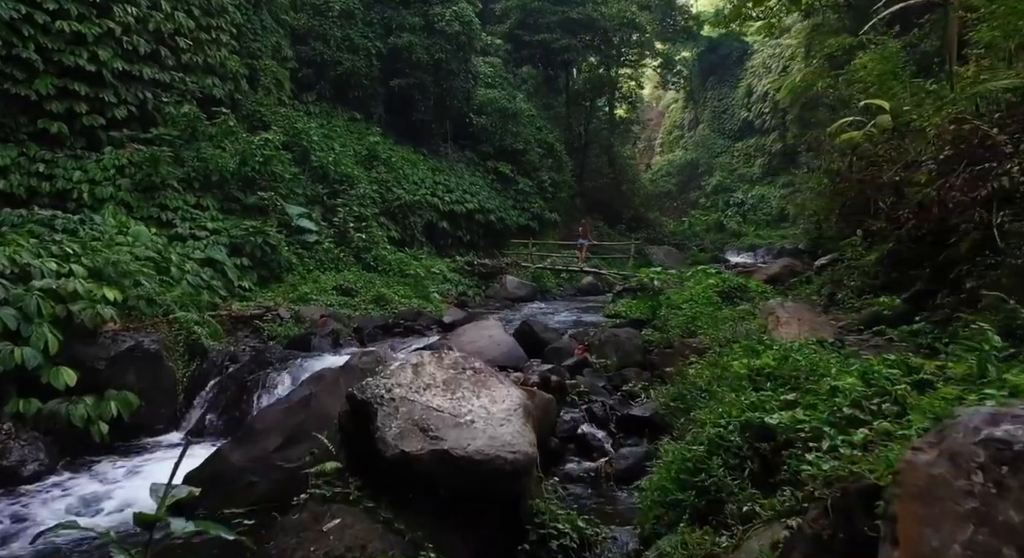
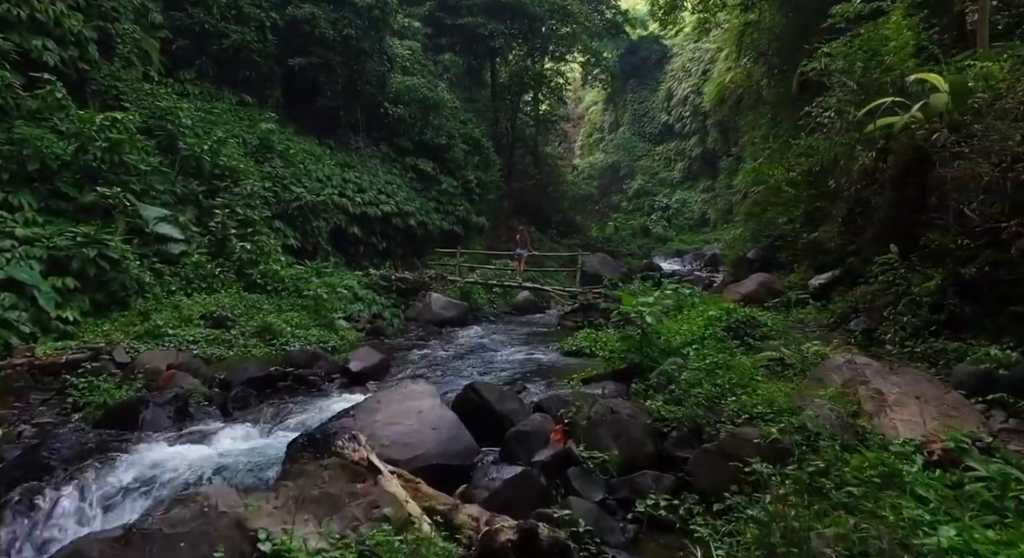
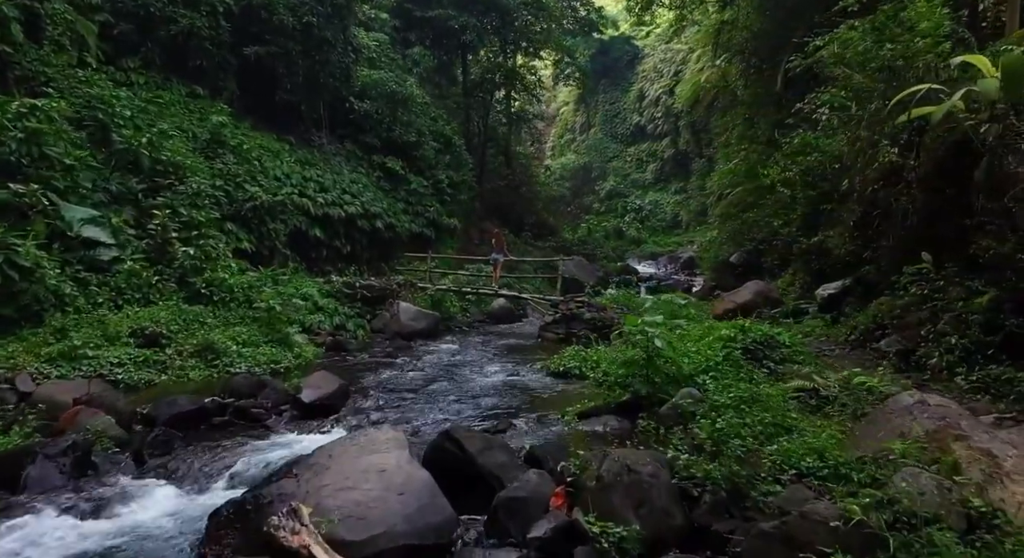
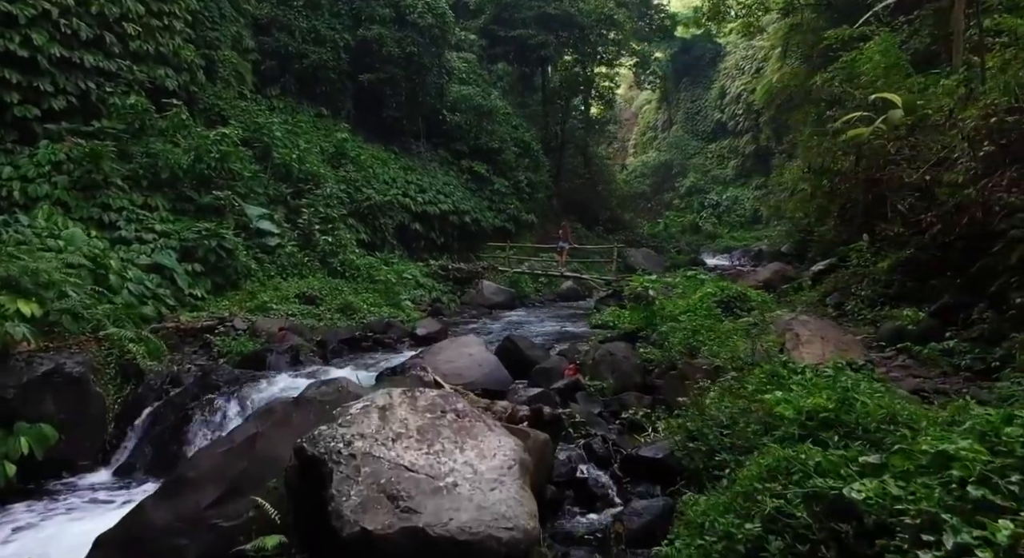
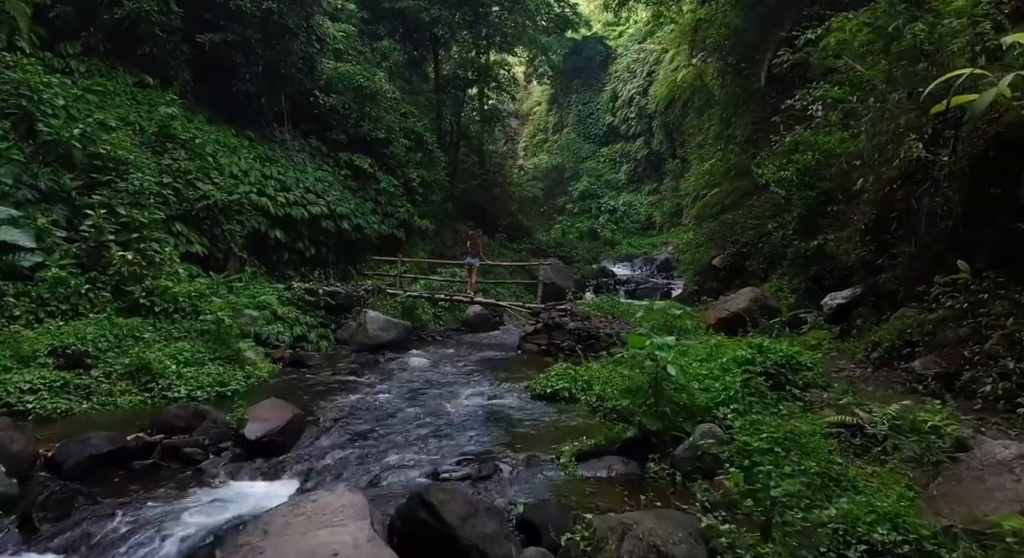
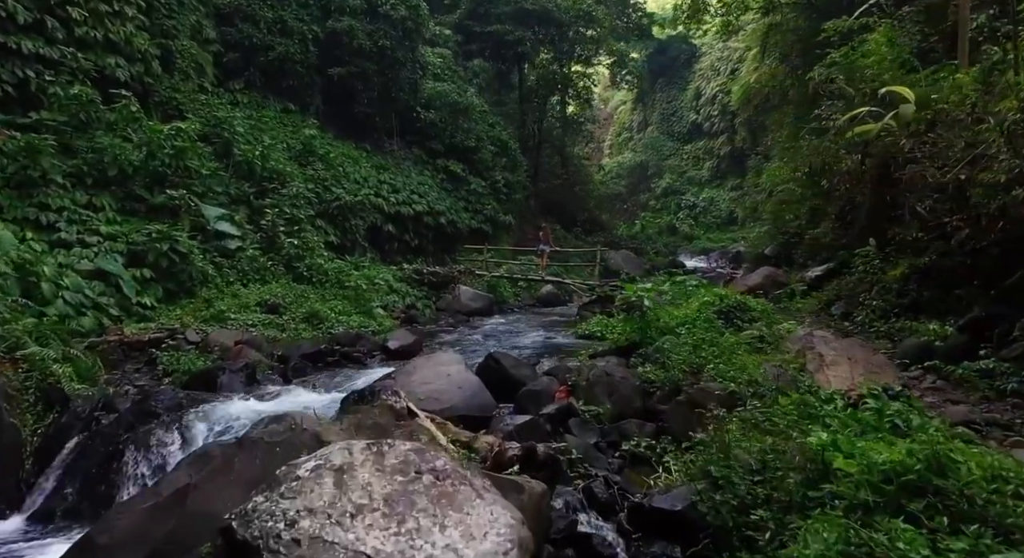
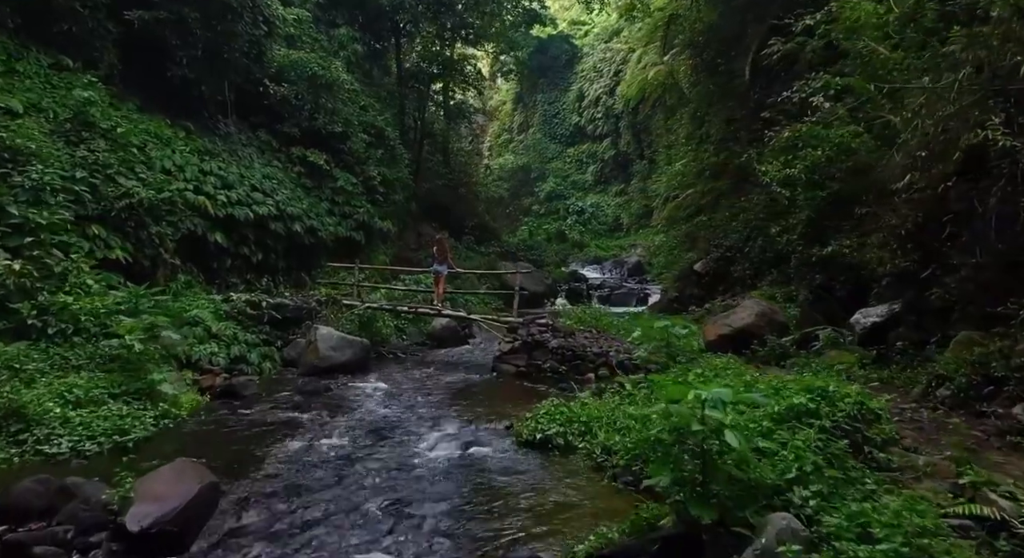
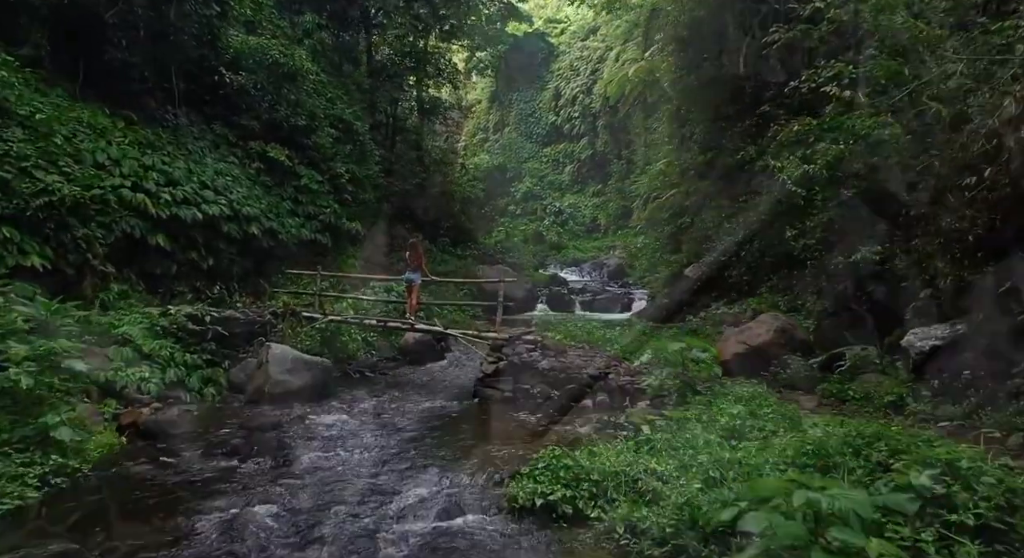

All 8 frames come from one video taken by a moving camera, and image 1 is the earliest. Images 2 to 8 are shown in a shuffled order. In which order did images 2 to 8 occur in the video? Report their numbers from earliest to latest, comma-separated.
4, 6, 2, 3, 5, 7, 8
